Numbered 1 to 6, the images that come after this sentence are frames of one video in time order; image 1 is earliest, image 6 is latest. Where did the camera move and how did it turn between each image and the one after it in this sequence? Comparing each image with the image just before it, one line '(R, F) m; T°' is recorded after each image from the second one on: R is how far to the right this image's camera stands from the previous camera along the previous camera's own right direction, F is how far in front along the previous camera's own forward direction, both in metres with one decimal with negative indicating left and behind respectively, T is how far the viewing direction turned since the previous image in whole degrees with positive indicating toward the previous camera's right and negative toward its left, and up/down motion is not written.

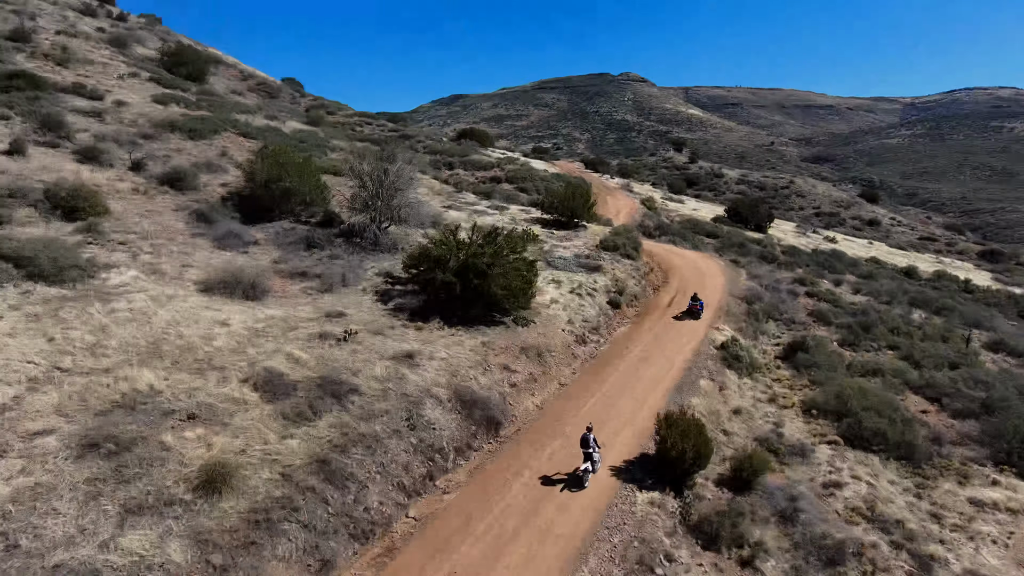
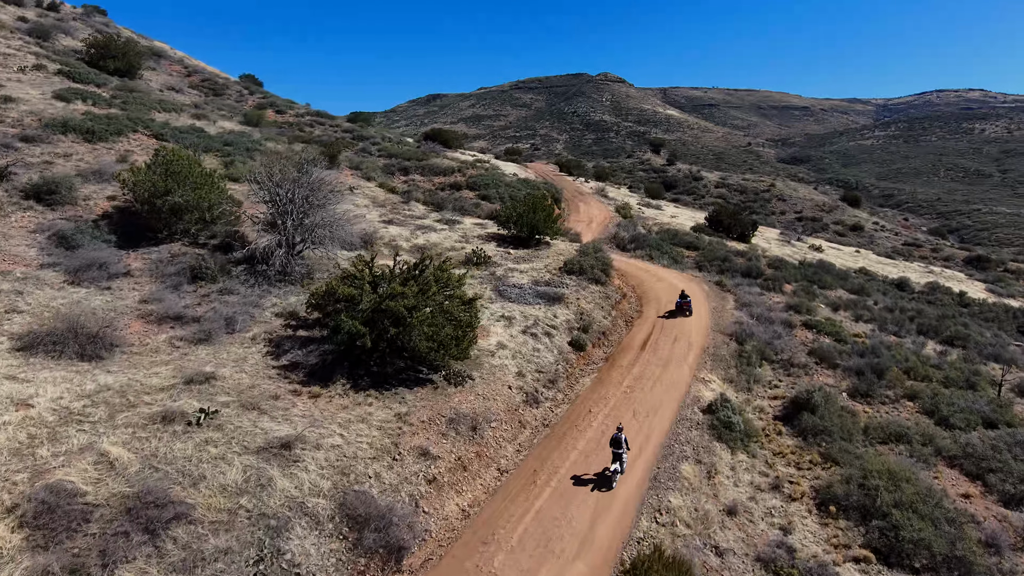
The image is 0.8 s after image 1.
(+0.9, +3.4) m; +2°
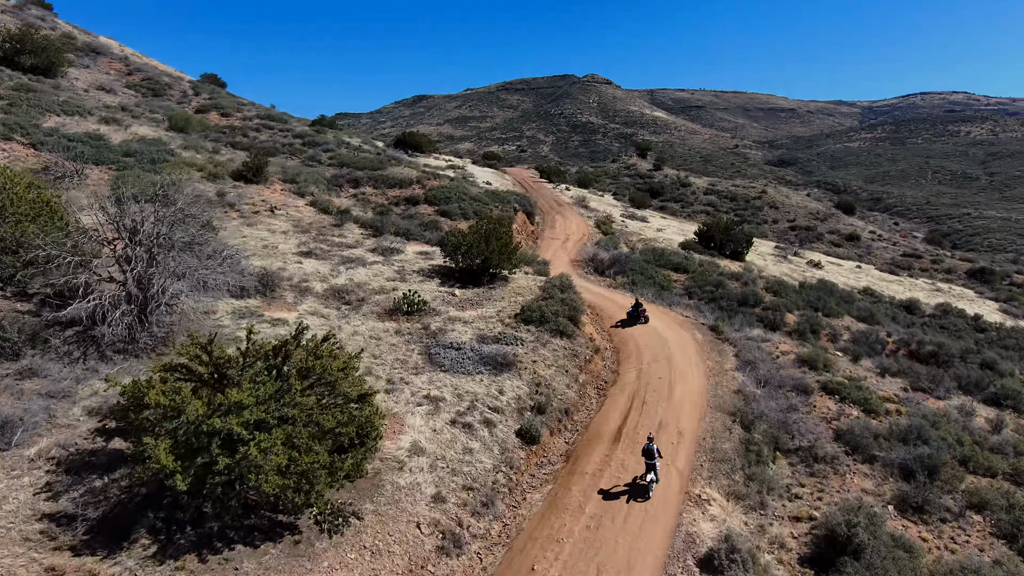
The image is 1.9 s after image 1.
(+1.1, +4.0) m; +1°
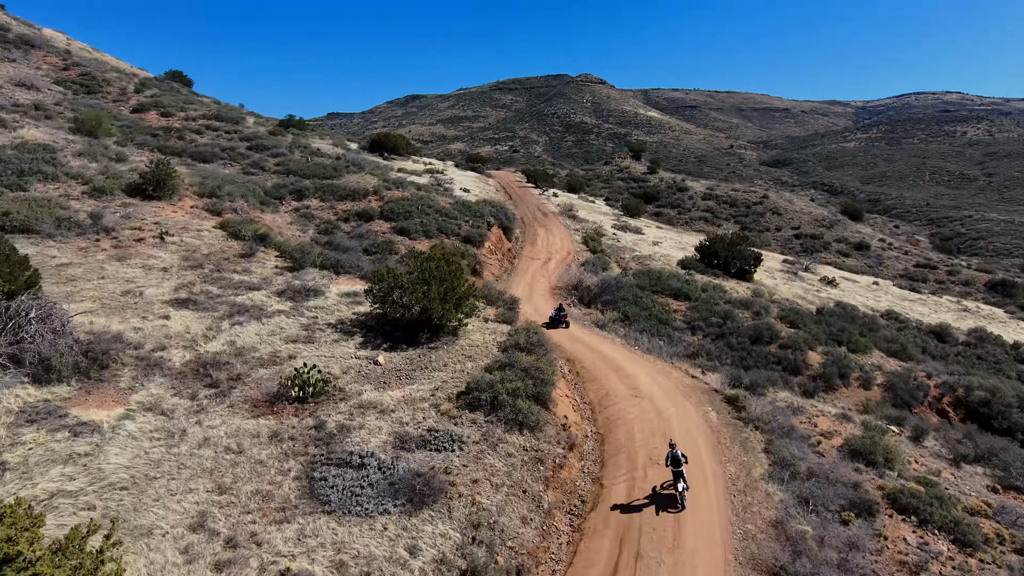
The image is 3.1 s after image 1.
(+0.9, +4.3) m; 0°
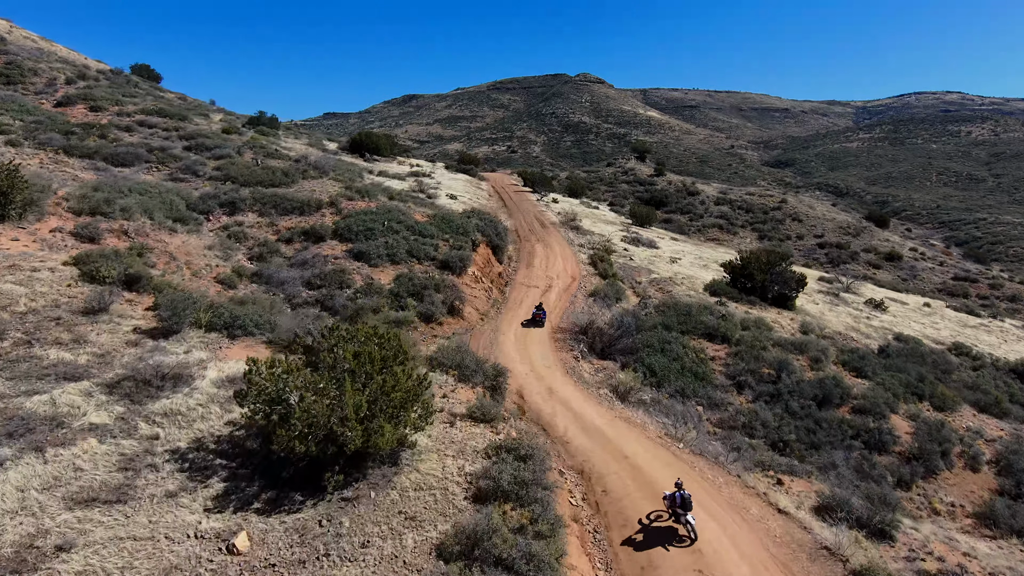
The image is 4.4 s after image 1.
(+0.2, +5.3) m; 0°
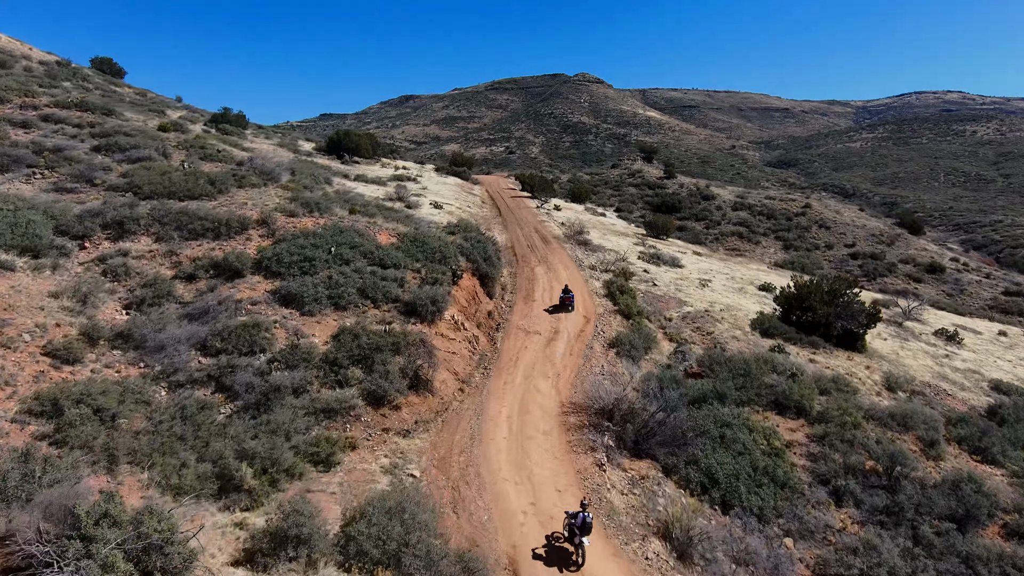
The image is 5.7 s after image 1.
(+0.1, +5.4) m; 0°
